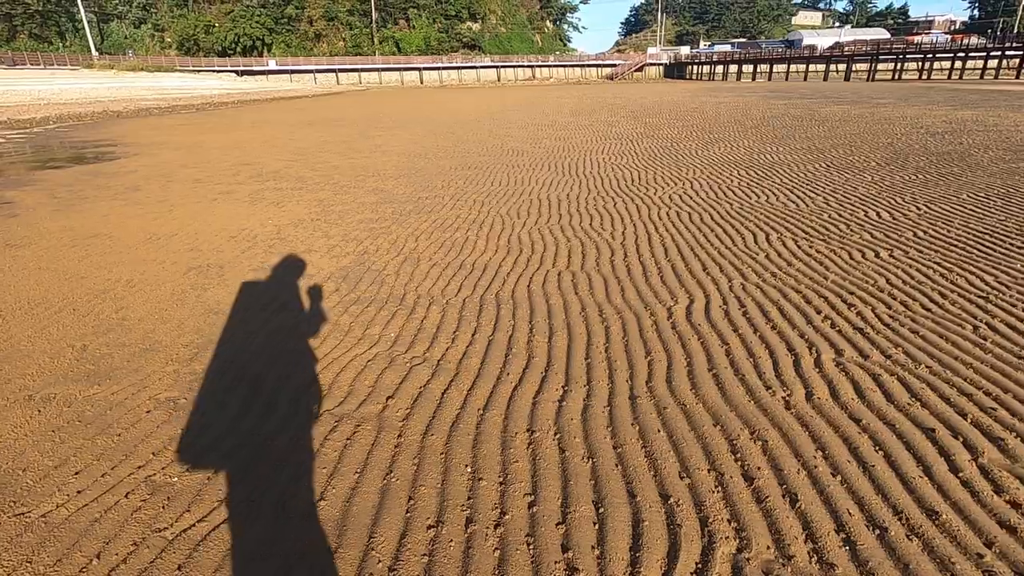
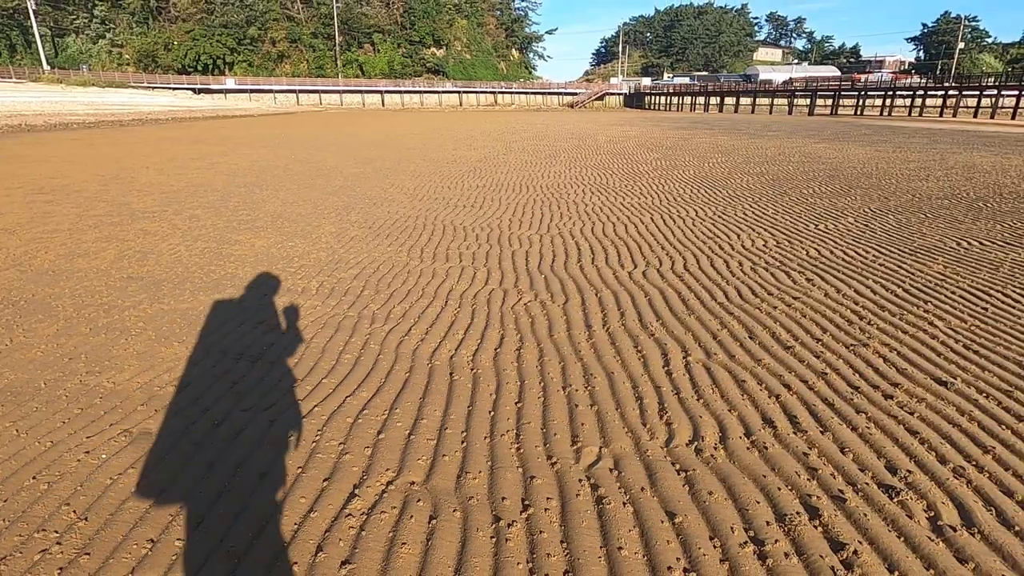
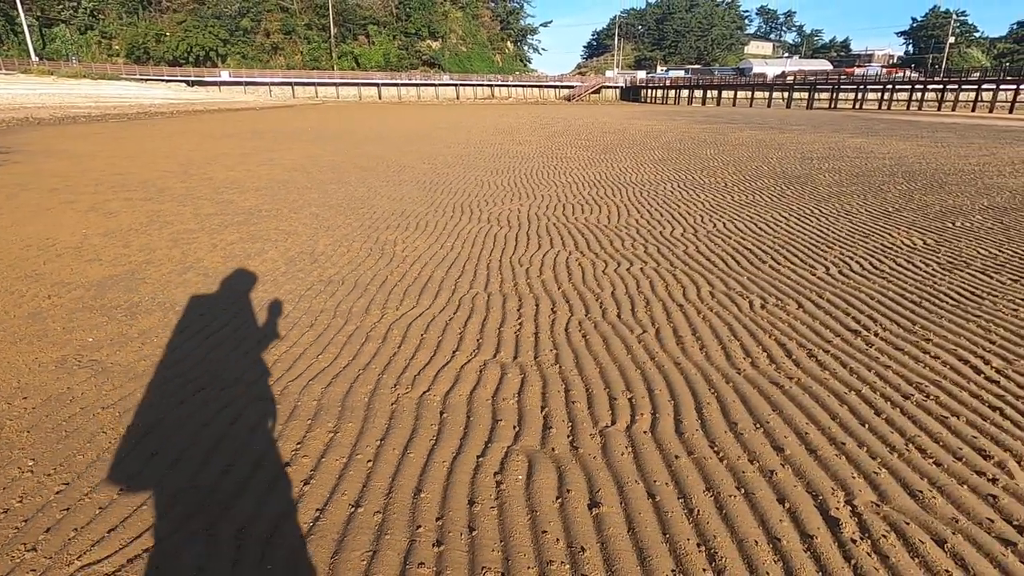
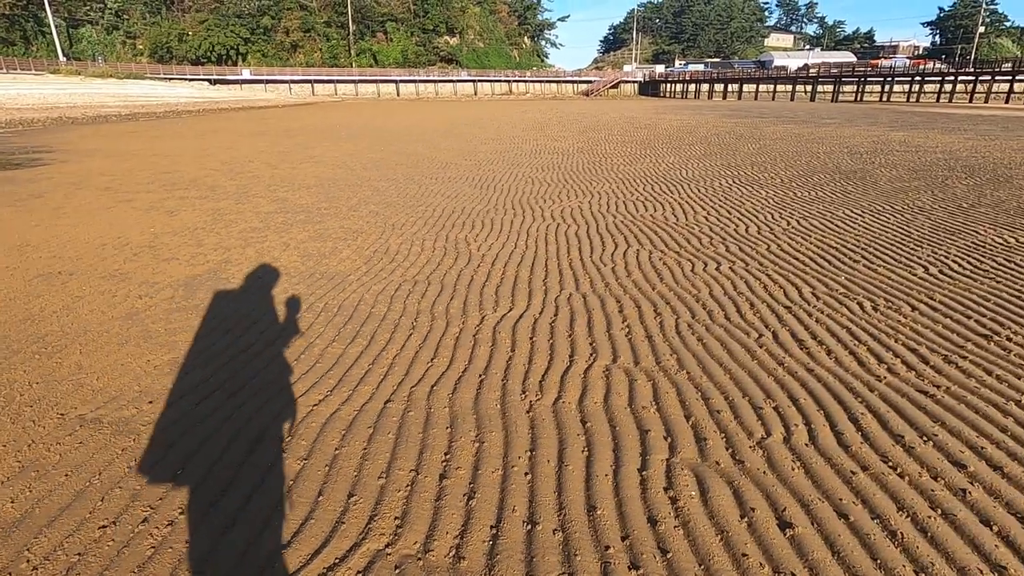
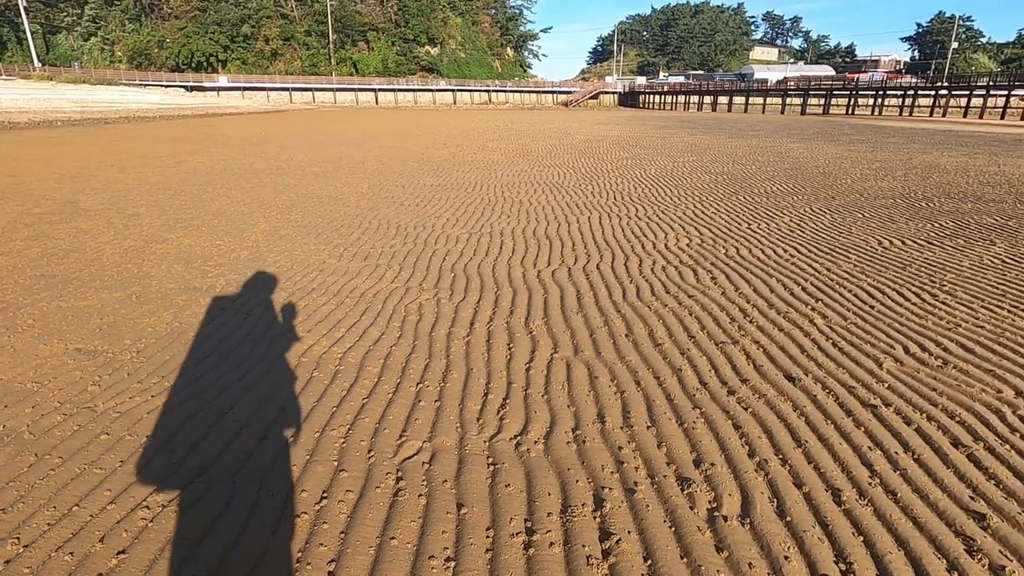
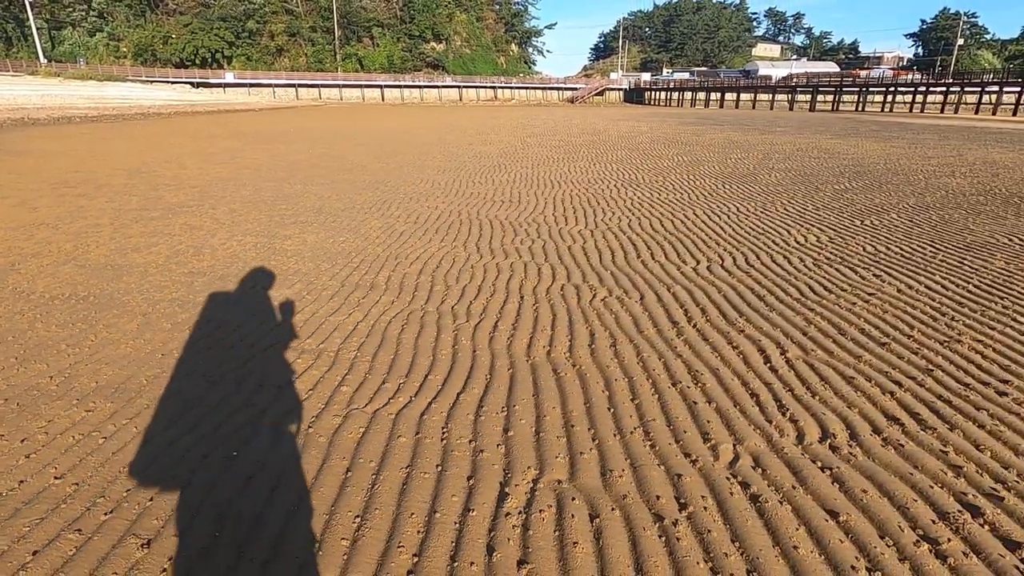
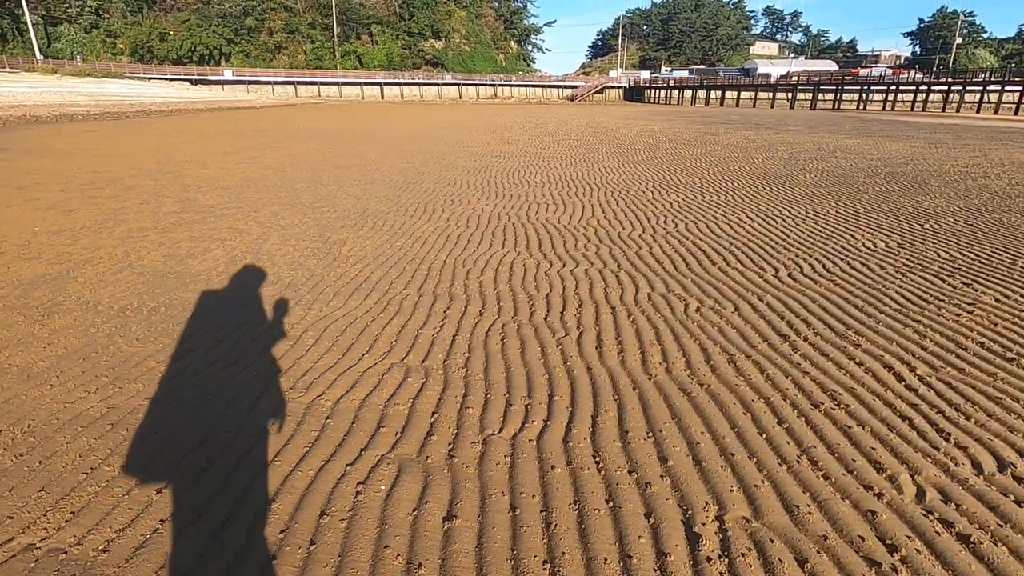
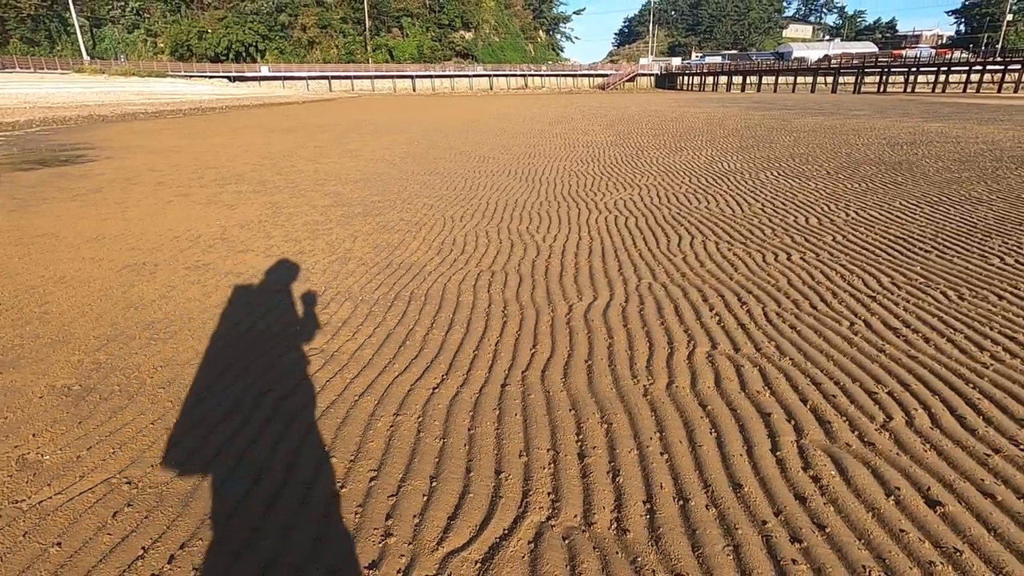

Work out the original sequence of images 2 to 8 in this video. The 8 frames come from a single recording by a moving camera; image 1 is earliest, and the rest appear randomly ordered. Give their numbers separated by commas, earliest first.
8, 4, 3, 7, 6, 2, 5
